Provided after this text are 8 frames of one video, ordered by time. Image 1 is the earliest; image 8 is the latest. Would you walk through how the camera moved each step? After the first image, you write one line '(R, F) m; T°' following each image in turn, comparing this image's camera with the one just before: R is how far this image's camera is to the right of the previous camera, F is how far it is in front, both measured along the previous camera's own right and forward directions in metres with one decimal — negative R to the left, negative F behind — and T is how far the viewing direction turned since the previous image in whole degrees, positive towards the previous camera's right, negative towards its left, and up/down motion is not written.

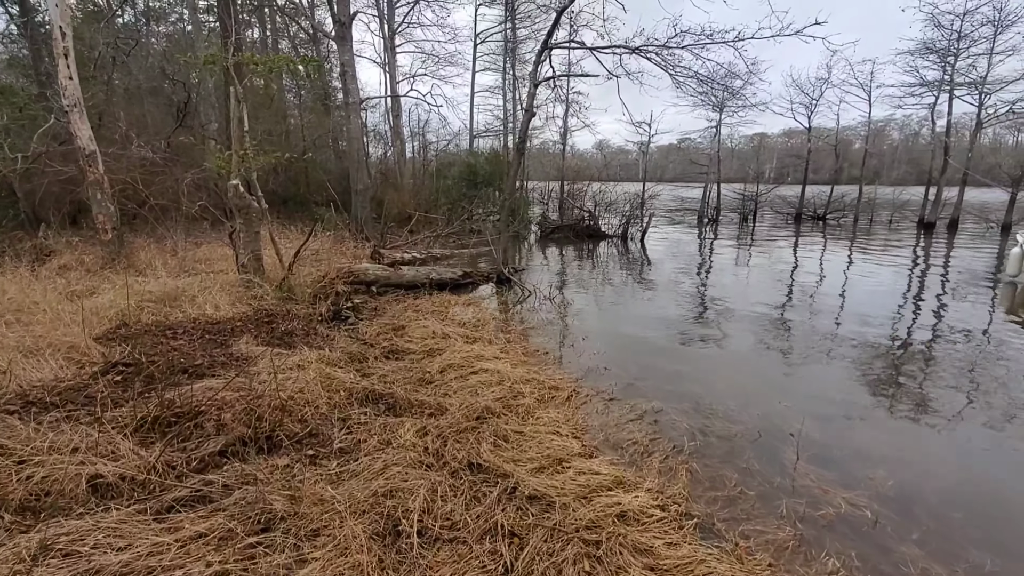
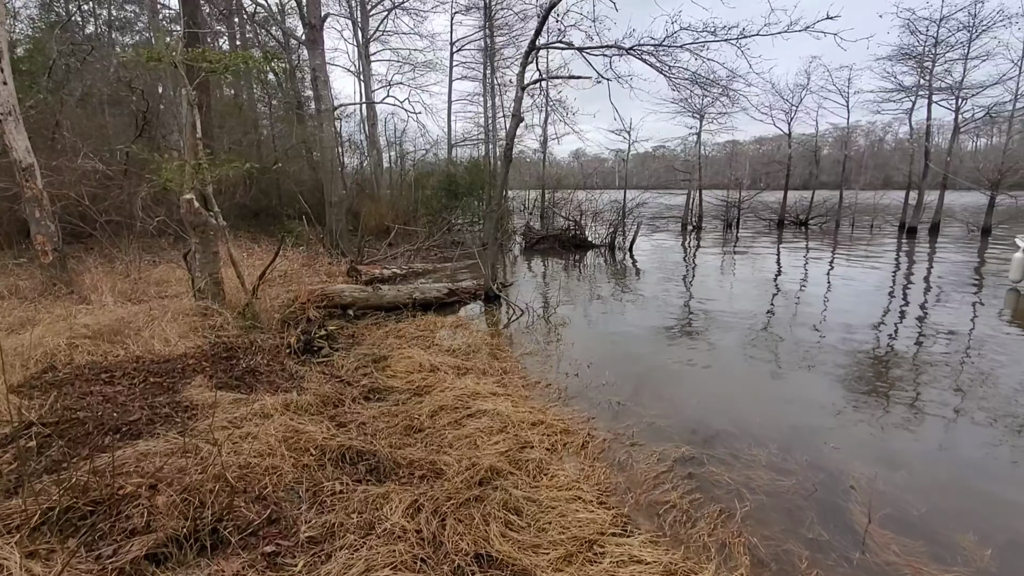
(-0.1, +0.6) m; +2°
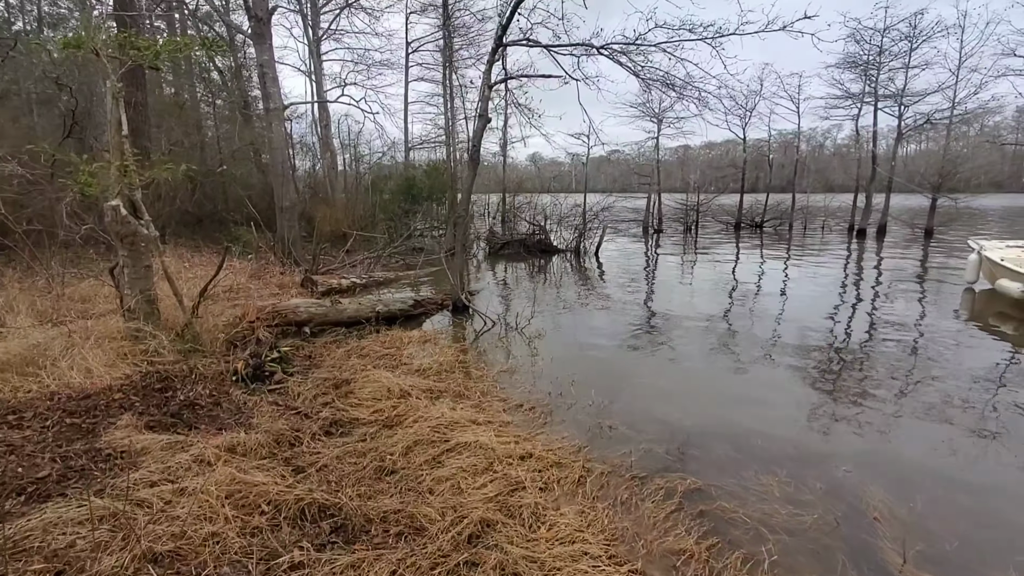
(-0.1, +0.4) m; +4°
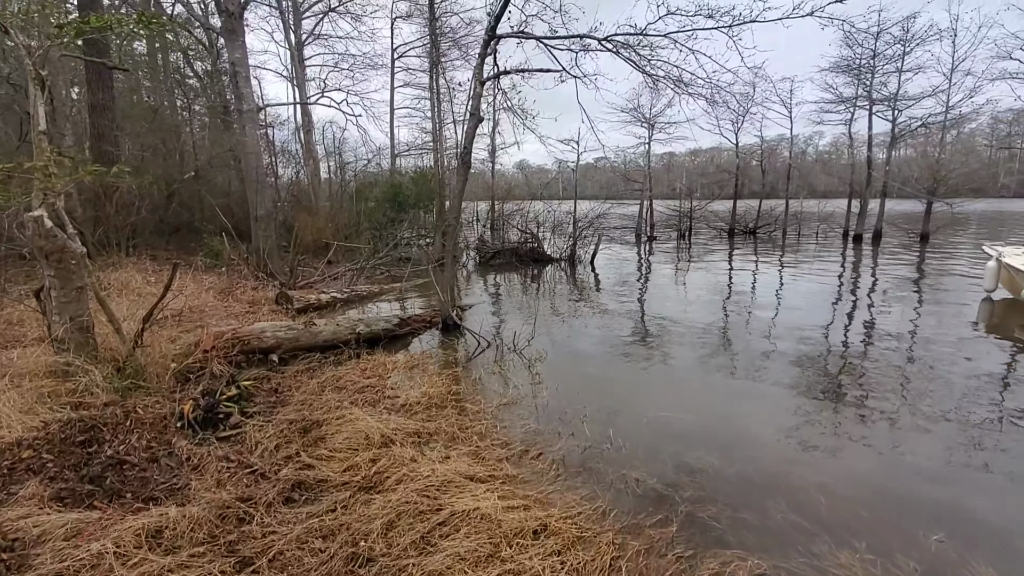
(-0.1, +0.7) m; +1°
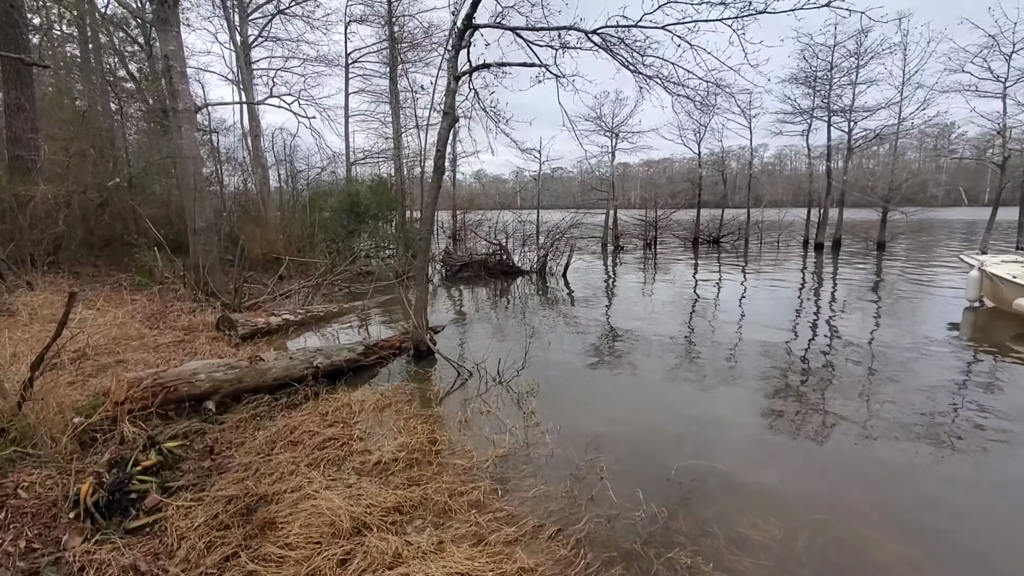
(-0.2, +0.7) m; +5°
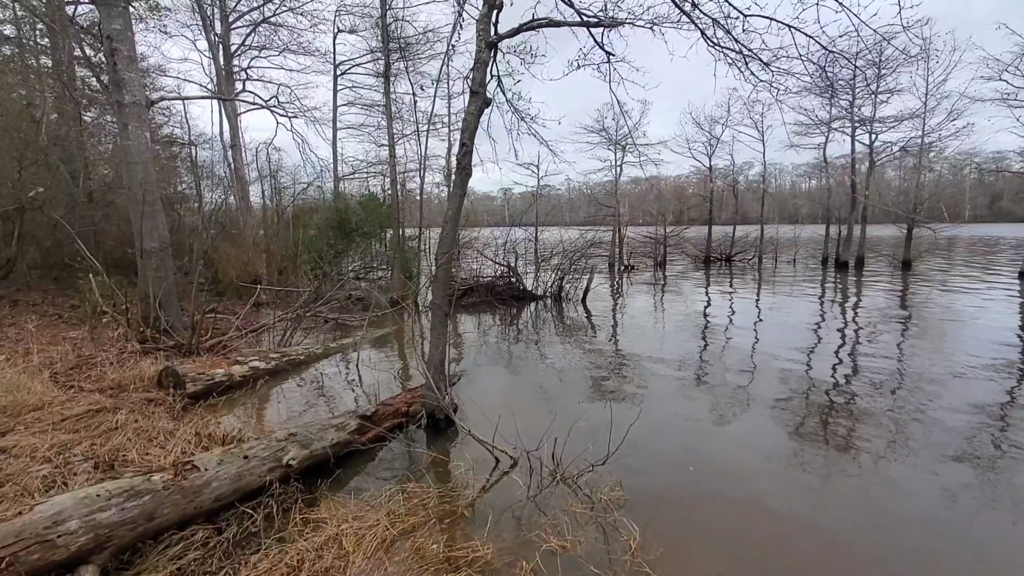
(-0.5, +1.6) m; +1°
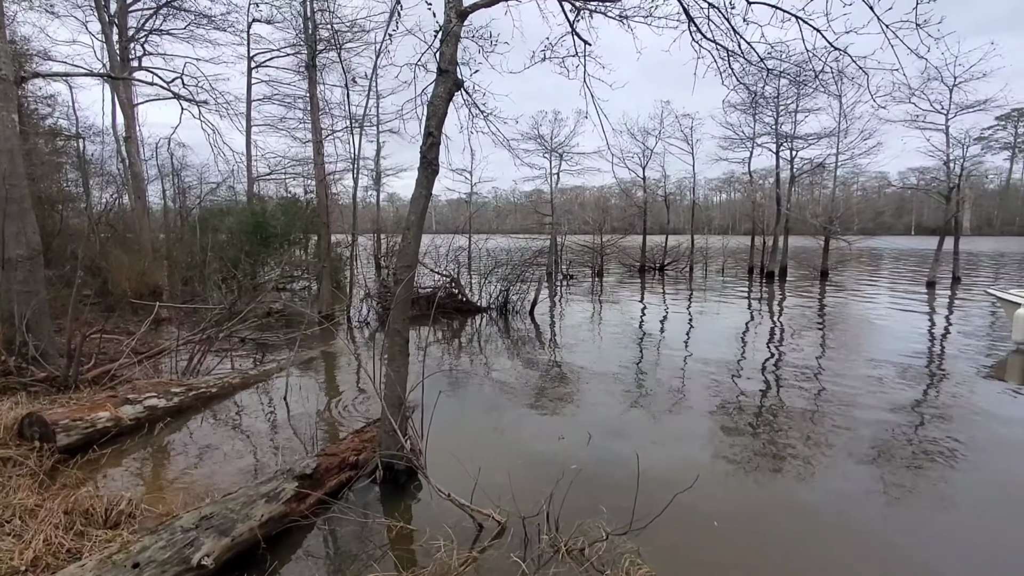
(-0.3, +0.7) m; +8°
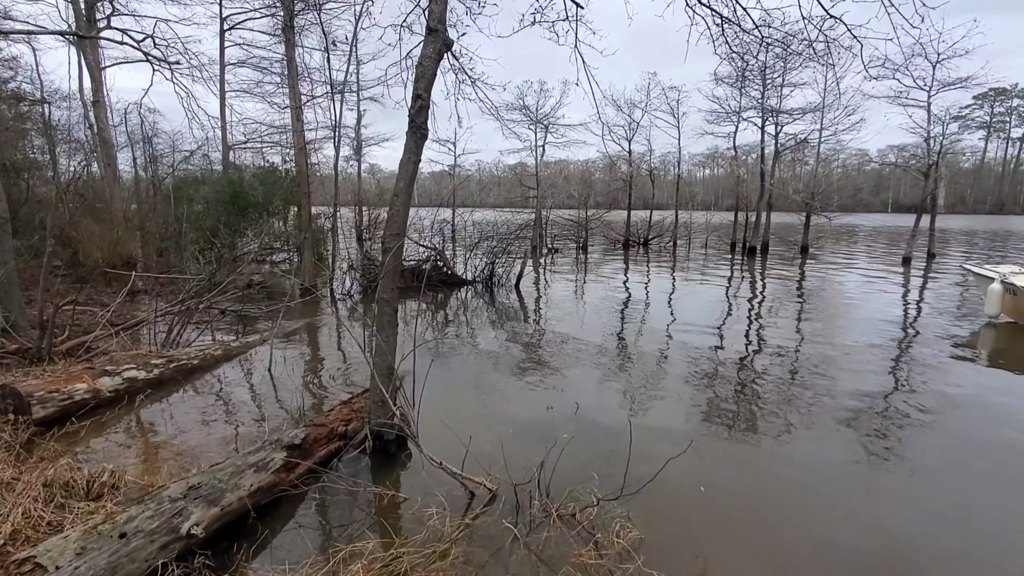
(-0.1, 0.0) m; +2°
